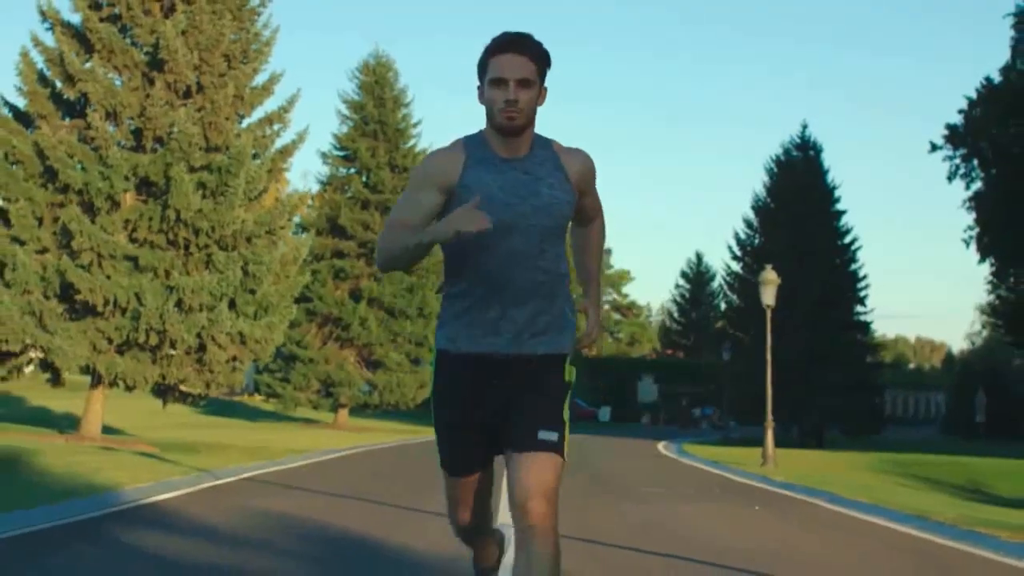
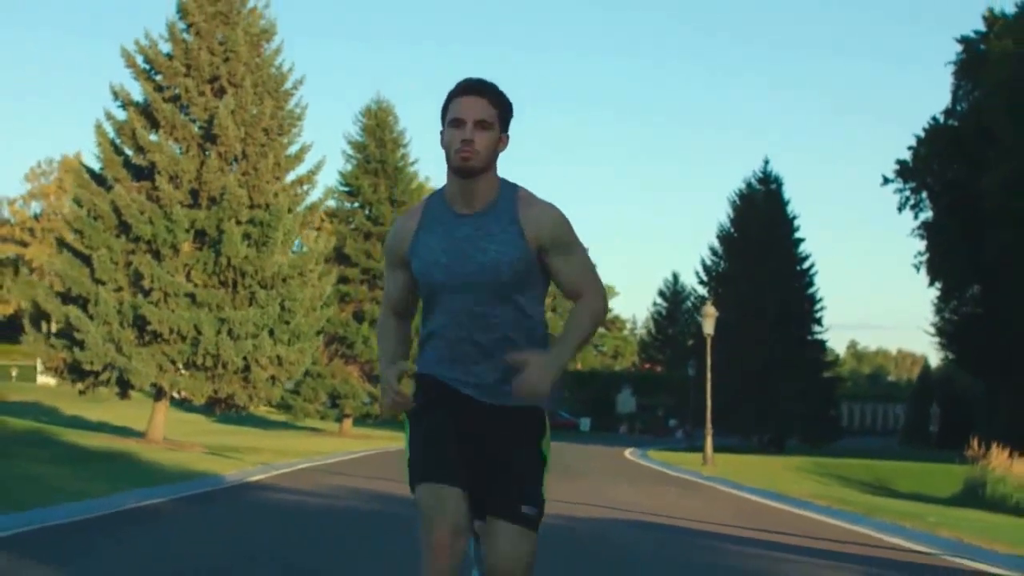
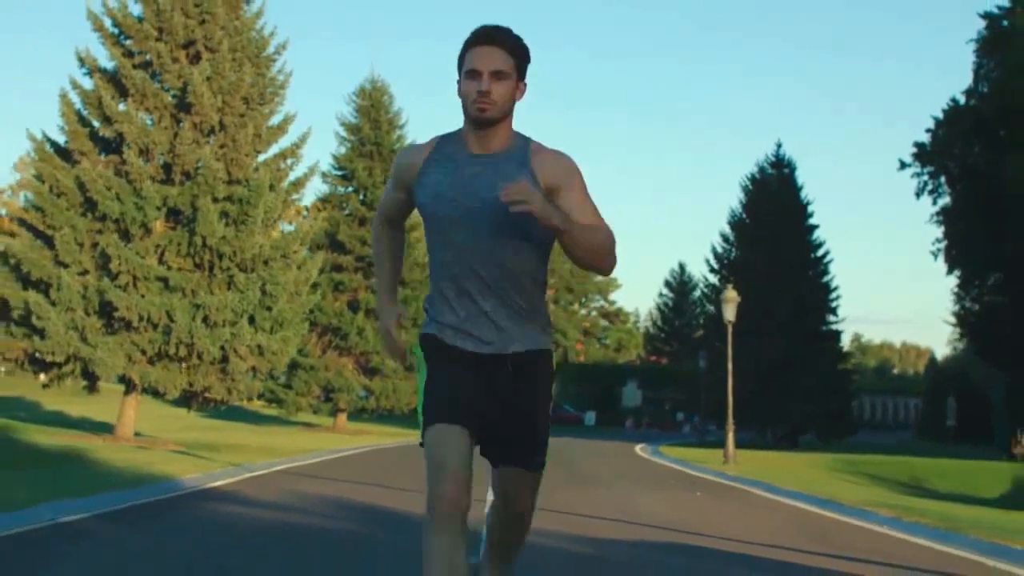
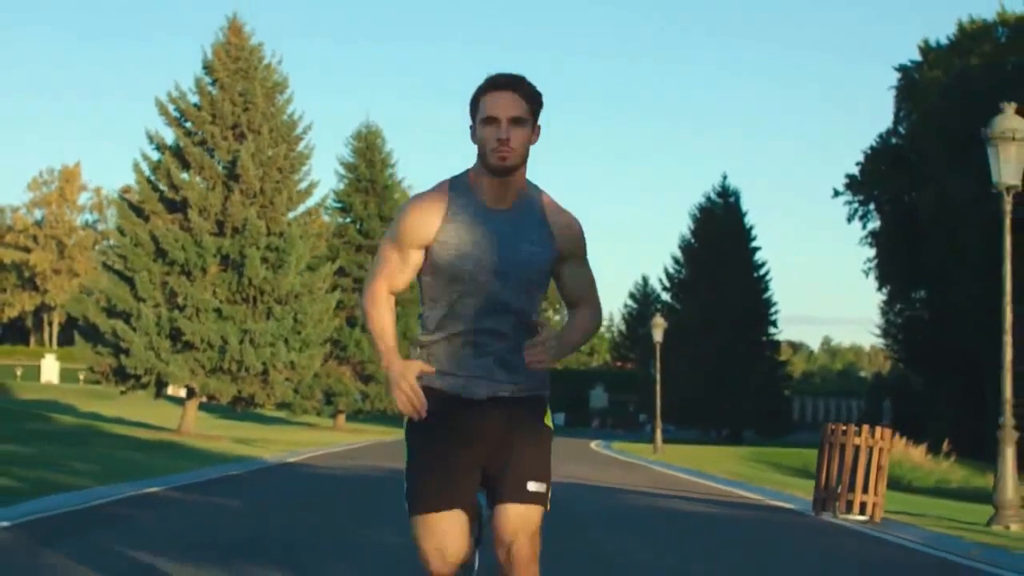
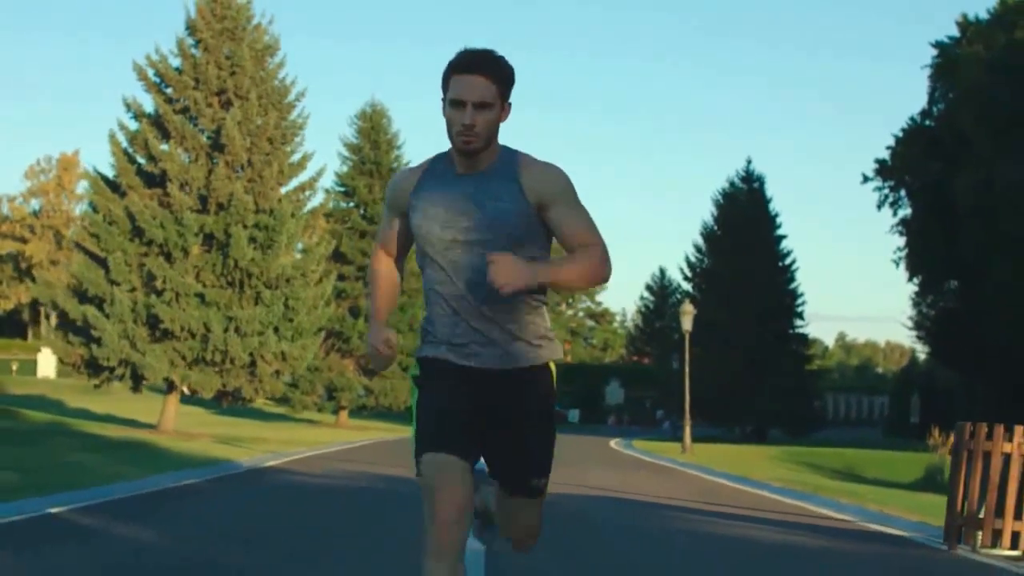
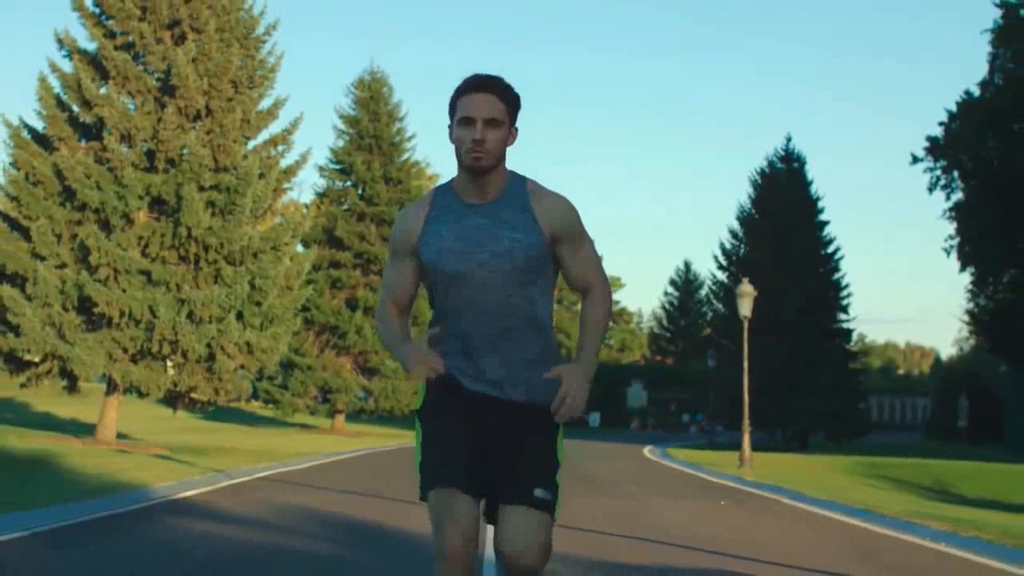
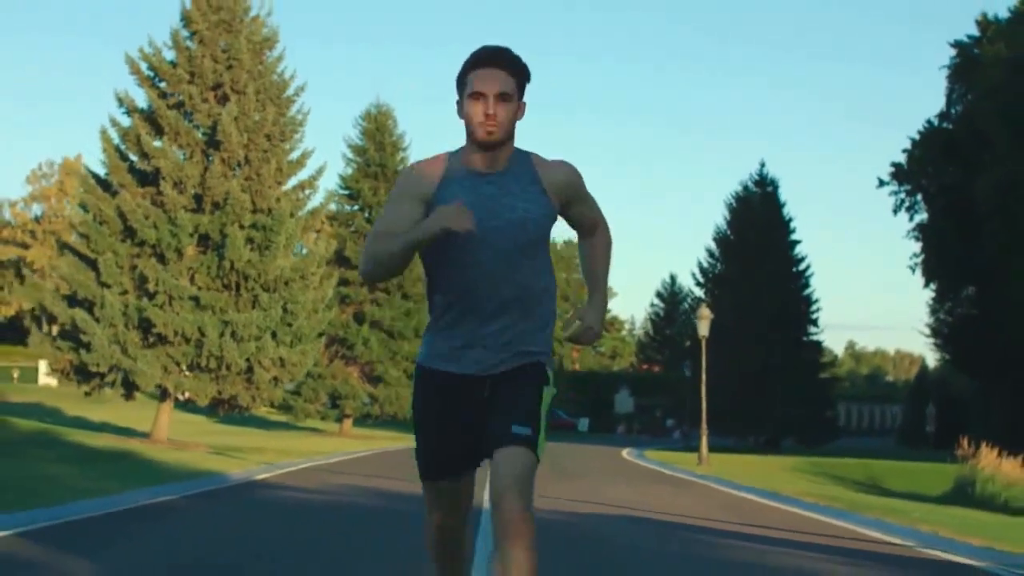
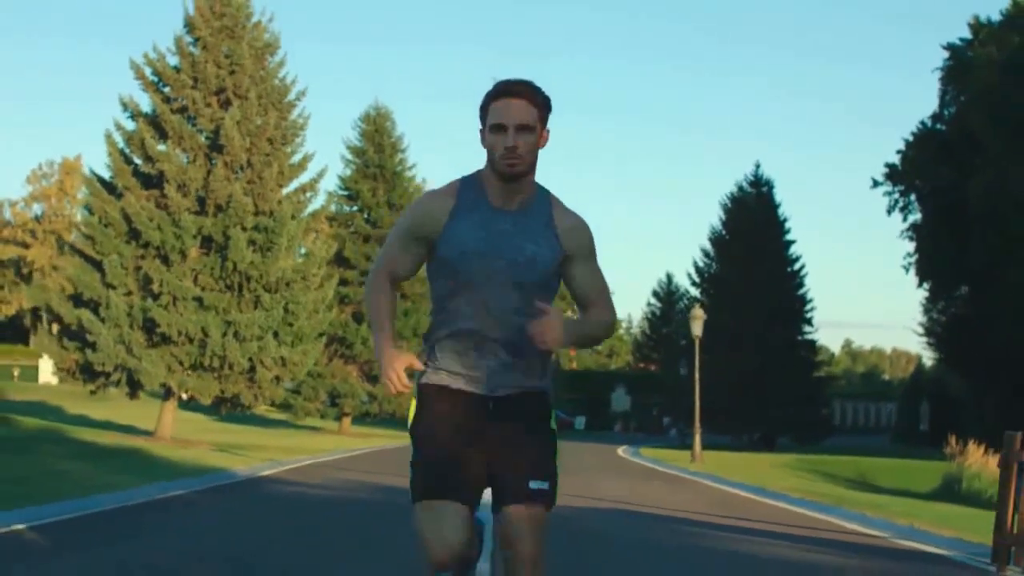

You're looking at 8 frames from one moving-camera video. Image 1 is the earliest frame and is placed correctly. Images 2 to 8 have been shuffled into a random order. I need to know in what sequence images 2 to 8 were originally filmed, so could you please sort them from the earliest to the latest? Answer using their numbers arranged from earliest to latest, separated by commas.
6, 3, 2, 7, 8, 5, 4
